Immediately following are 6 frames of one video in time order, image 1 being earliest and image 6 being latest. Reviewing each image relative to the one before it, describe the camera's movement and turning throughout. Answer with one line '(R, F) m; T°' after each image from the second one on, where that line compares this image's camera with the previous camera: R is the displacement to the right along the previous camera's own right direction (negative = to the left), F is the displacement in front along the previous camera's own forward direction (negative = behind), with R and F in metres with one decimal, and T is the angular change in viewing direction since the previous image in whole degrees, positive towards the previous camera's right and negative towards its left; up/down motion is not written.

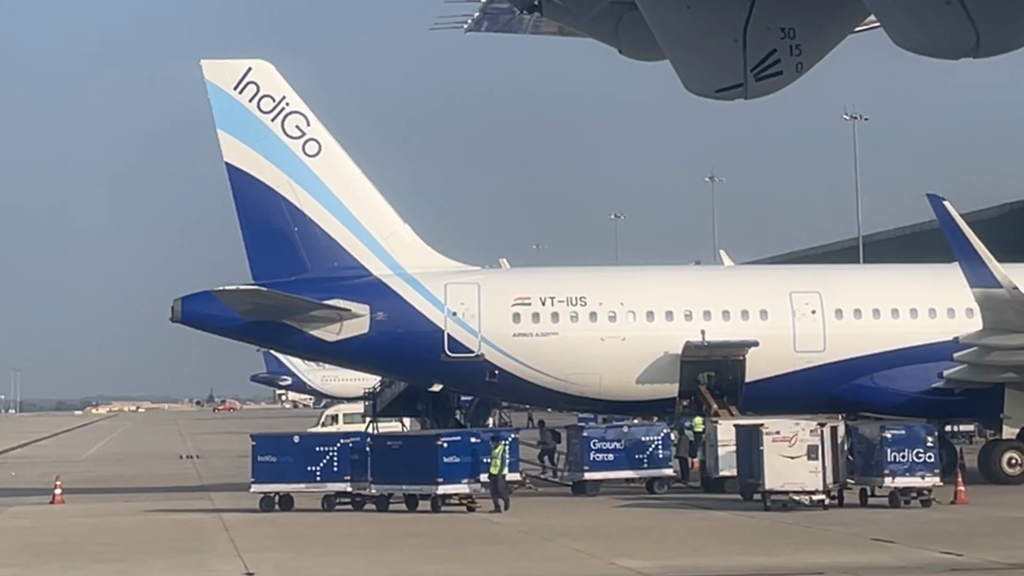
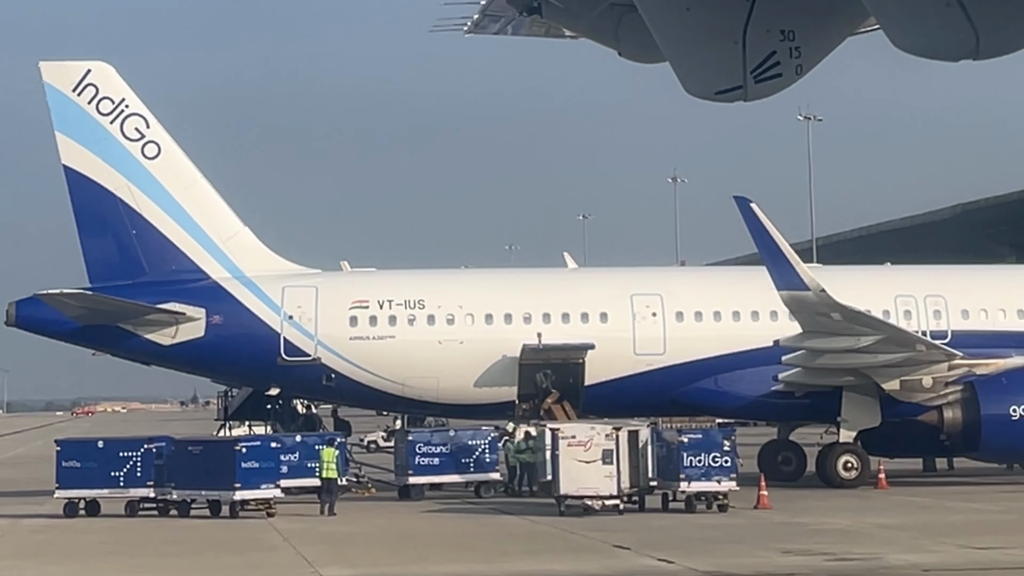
(+1.4, +0.1) m; 0°
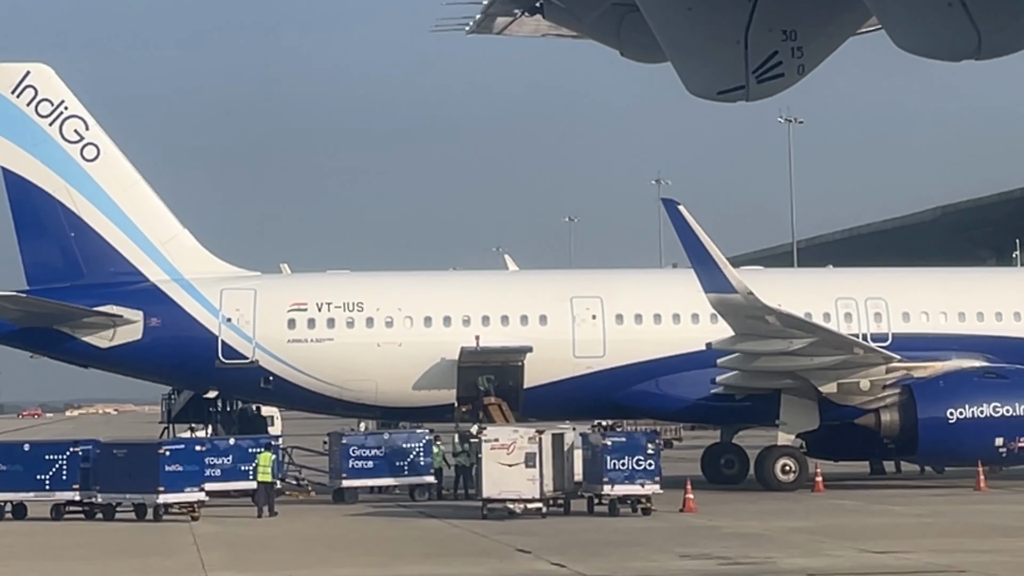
(+0.5, 0.0) m; 0°
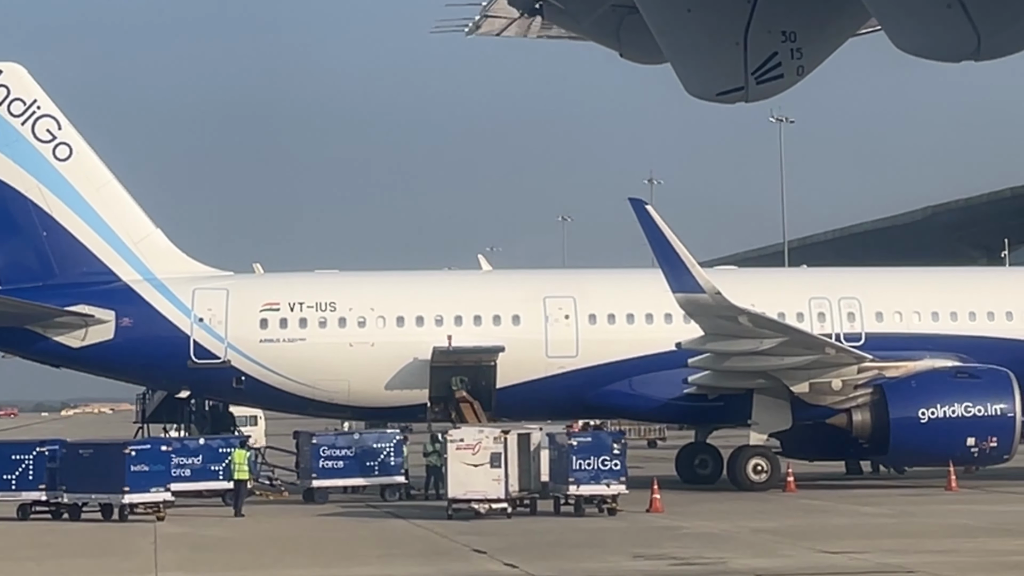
(+0.2, 0.0) m; 0°
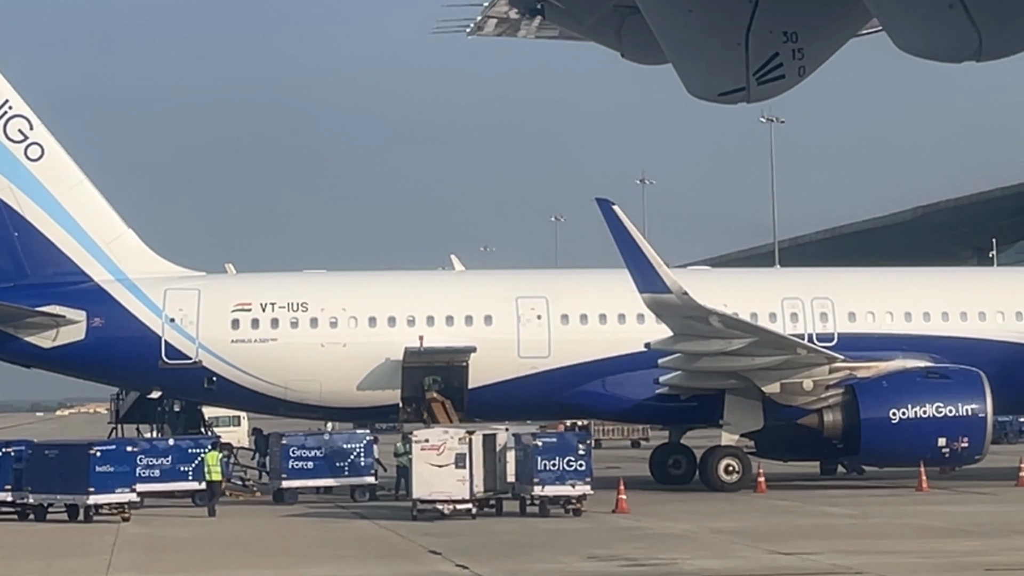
(+0.2, 0.0) m; 0°
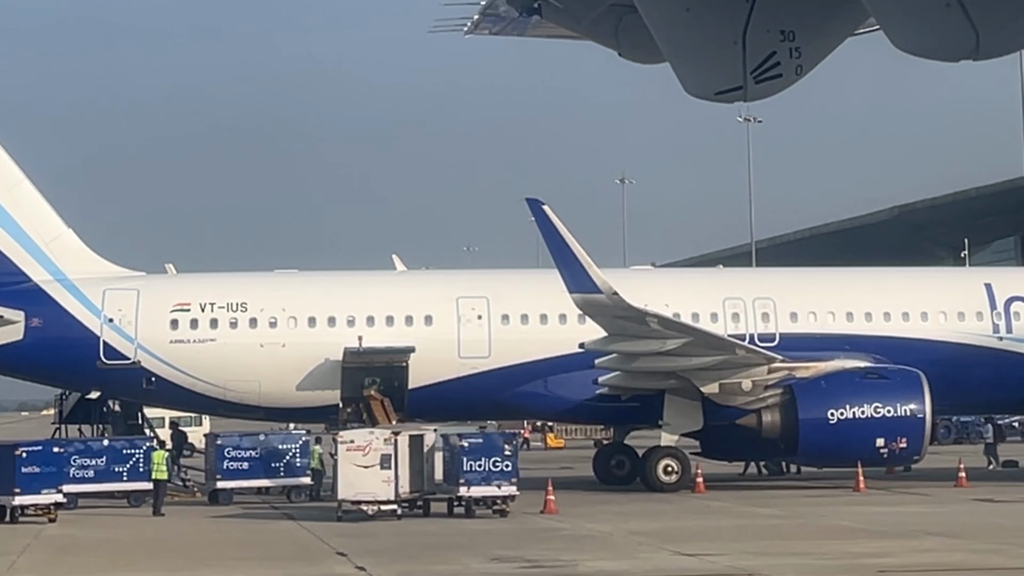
(+0.4, 0.0) m; 0°
